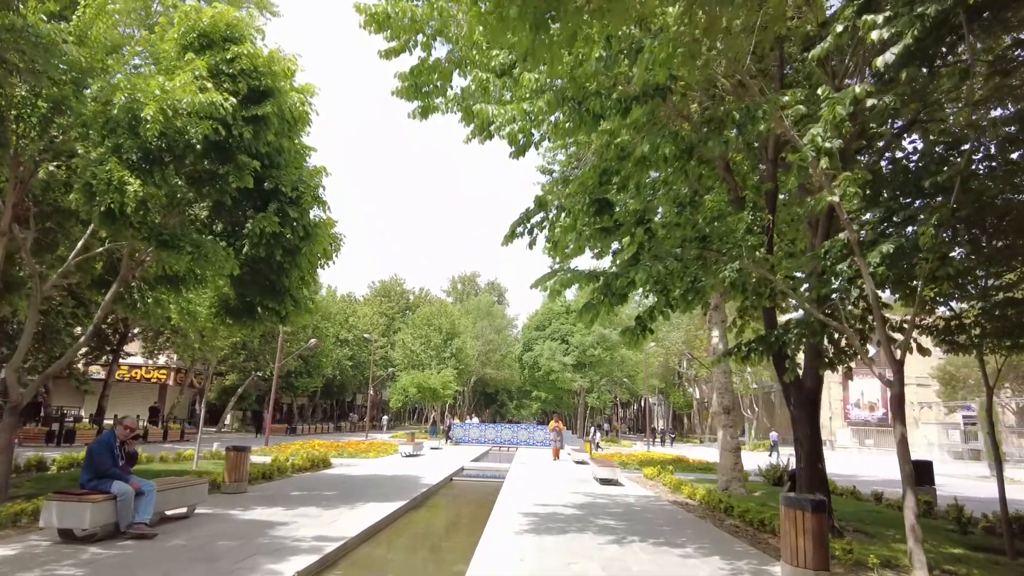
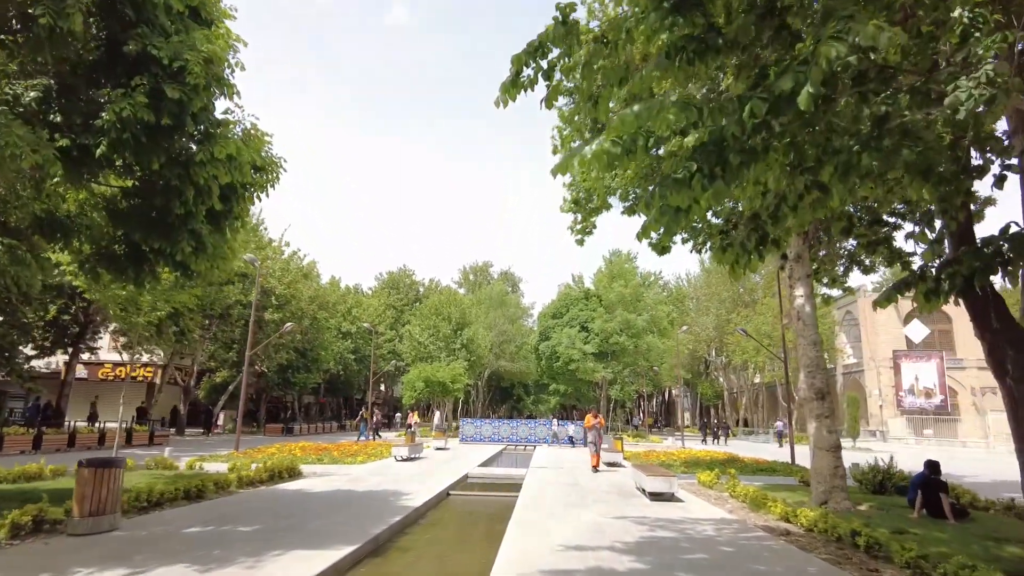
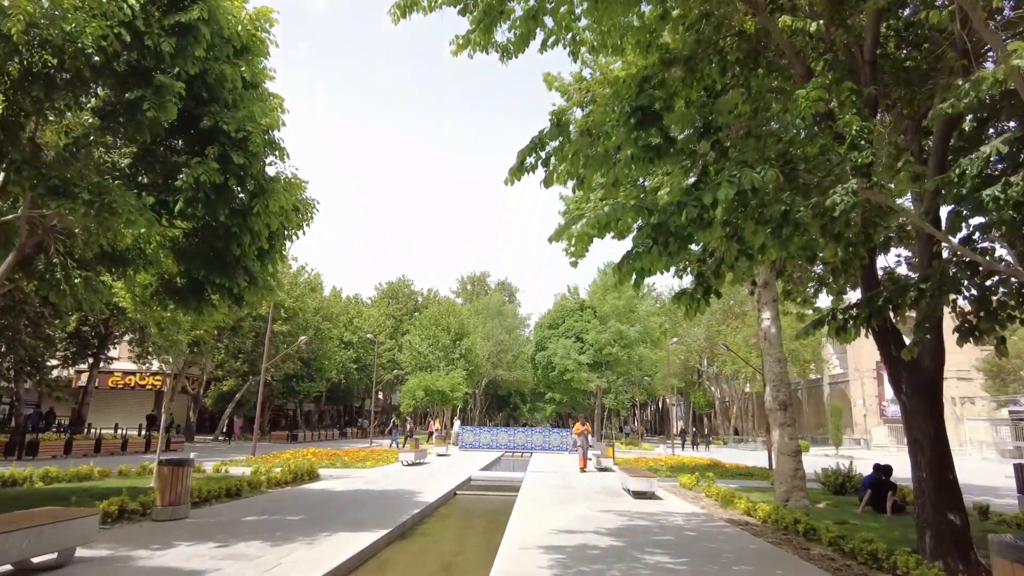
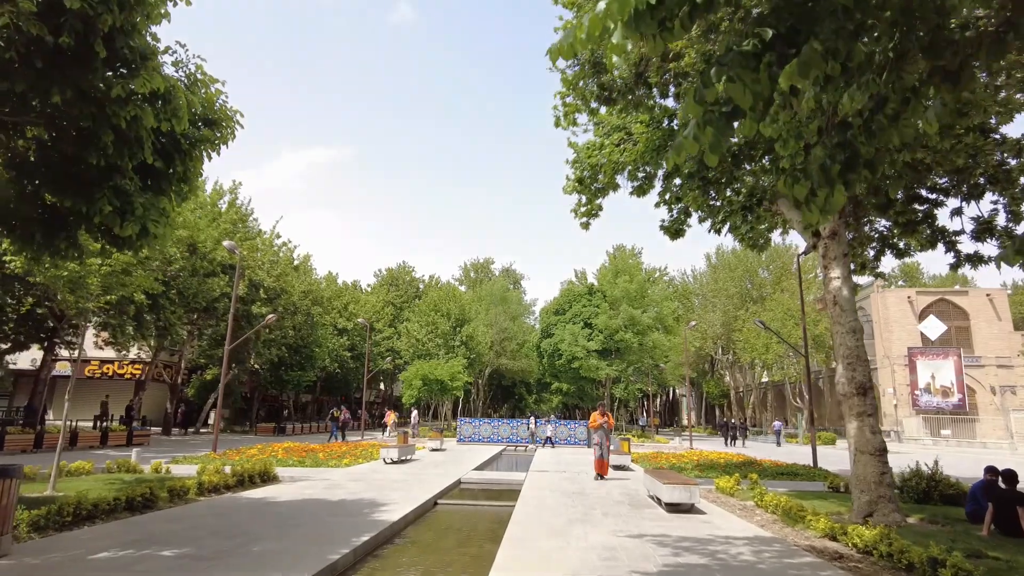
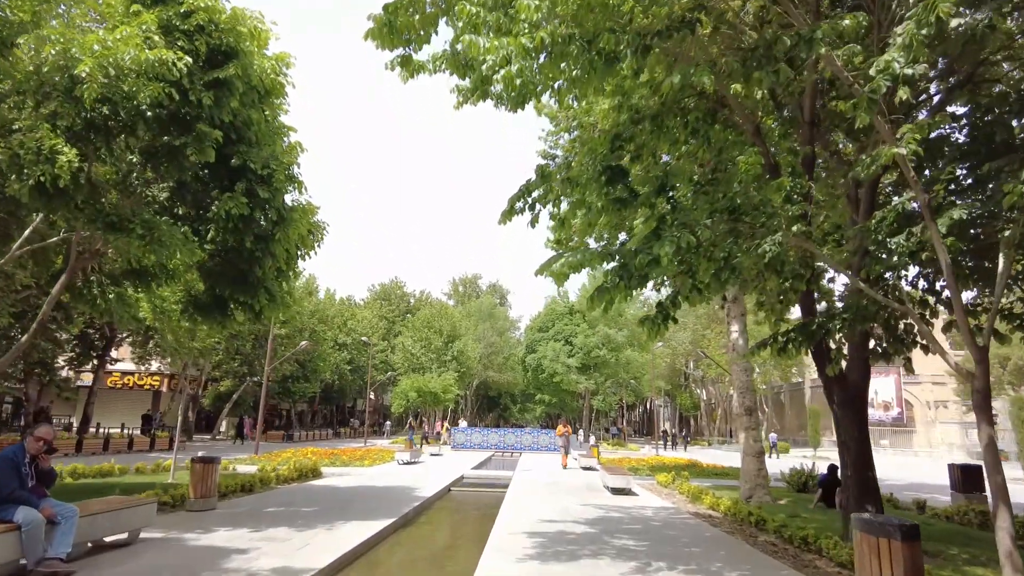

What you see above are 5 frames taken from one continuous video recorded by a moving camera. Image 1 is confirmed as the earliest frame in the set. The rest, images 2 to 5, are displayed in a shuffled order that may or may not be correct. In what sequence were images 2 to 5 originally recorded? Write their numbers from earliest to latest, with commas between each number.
5, 3, 2, 4
